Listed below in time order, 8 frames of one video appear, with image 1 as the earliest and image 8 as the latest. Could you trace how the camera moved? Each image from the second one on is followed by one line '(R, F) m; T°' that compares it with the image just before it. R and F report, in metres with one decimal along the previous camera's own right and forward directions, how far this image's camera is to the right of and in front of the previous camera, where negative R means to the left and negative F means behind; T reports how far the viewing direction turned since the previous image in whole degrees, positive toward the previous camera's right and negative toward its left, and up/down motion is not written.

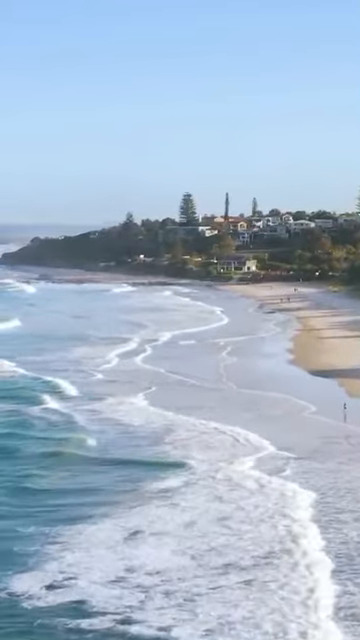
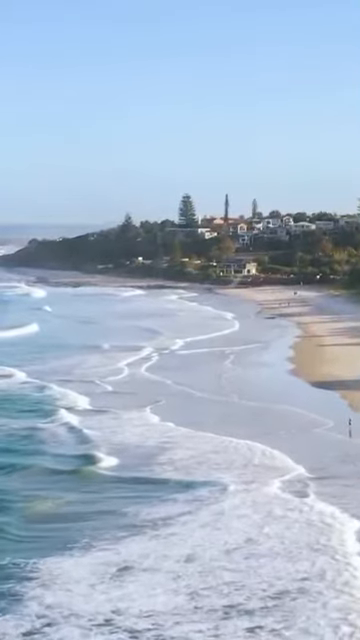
(+0.1, +0.9) m; 0°
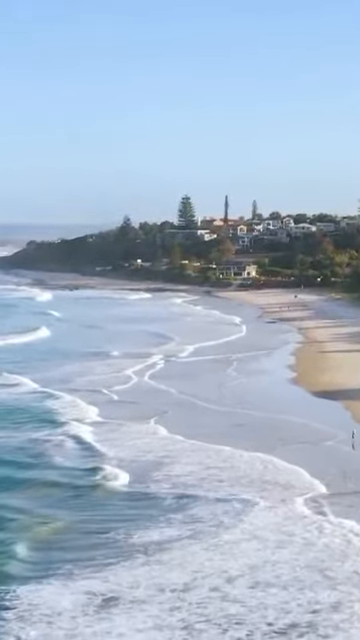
(0.0, +0.7) m; 0°
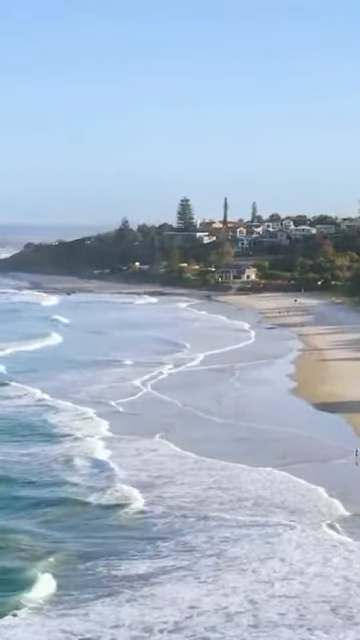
(+0.1, +0.8) m; 0°
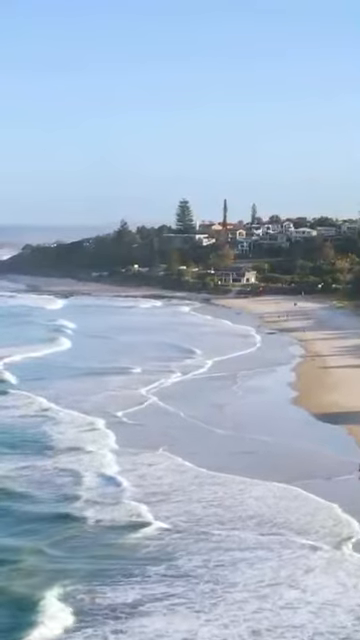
(0.0, +0.6) m; 0°
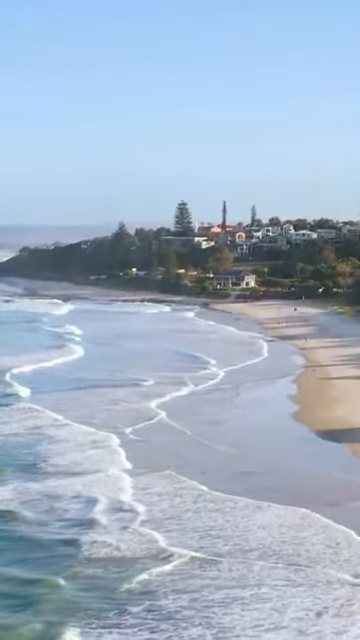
(+0.1, +0.9) m; 0°
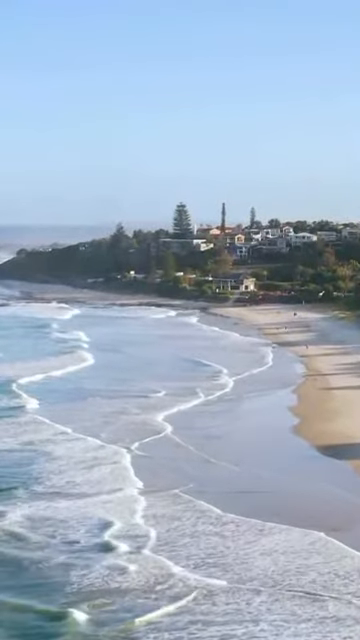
(+0.1, +0.8) m; 0°
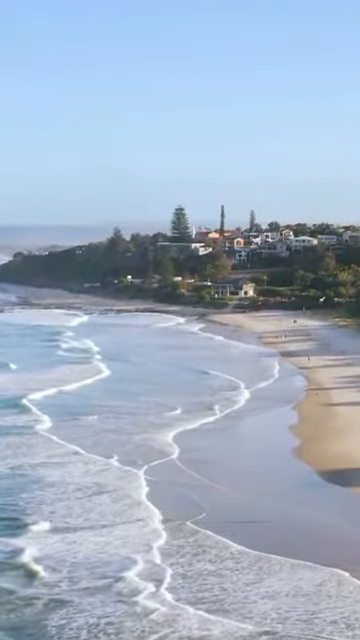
(+0.1, +1.2) m; 0°
